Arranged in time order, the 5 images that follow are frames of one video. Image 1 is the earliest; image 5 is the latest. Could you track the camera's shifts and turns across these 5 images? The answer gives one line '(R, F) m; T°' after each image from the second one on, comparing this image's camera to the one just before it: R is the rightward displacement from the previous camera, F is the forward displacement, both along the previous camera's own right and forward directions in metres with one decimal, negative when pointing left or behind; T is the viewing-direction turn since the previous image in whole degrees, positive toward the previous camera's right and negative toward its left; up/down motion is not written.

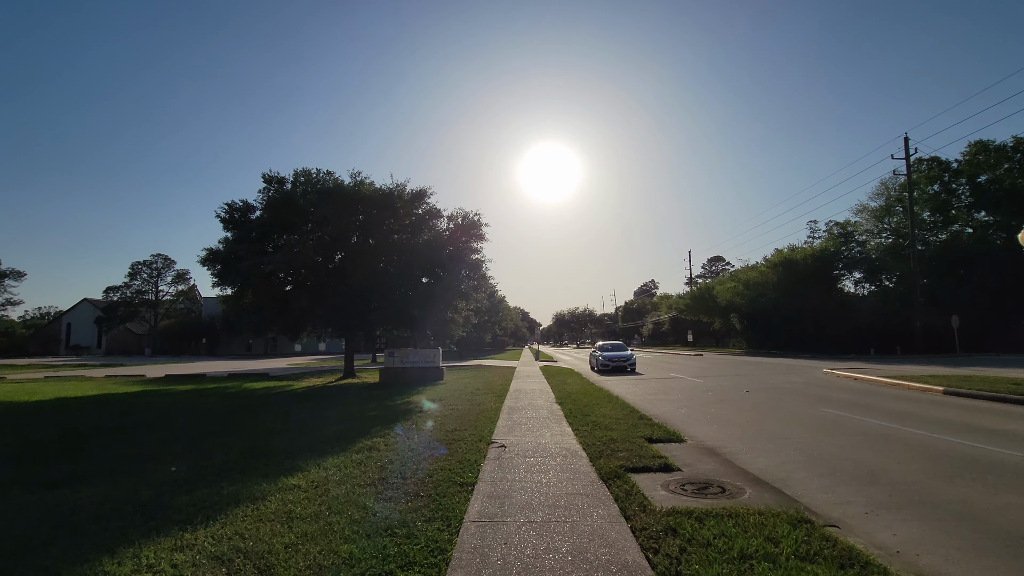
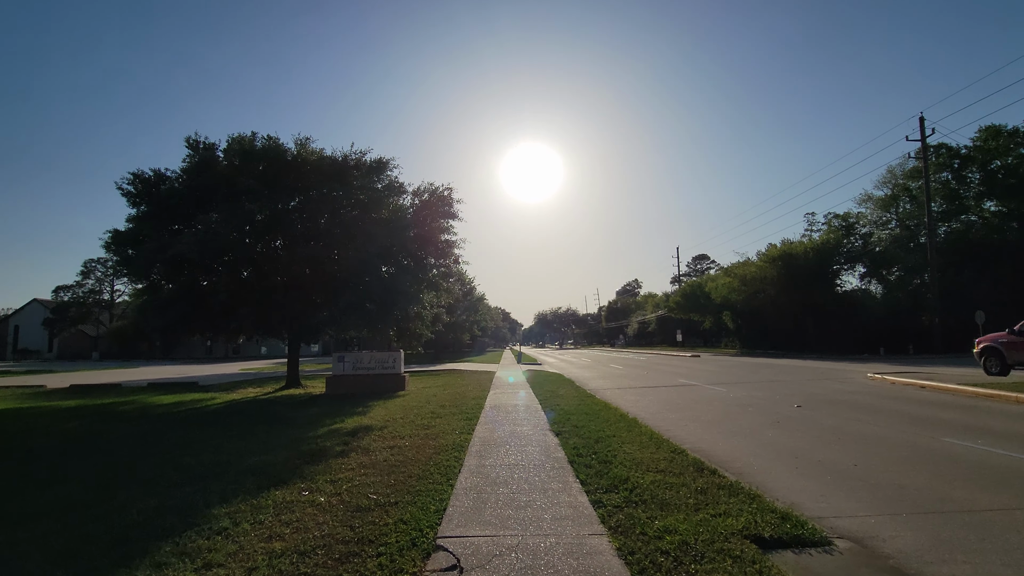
(+0.1, +4.2) m; +2°
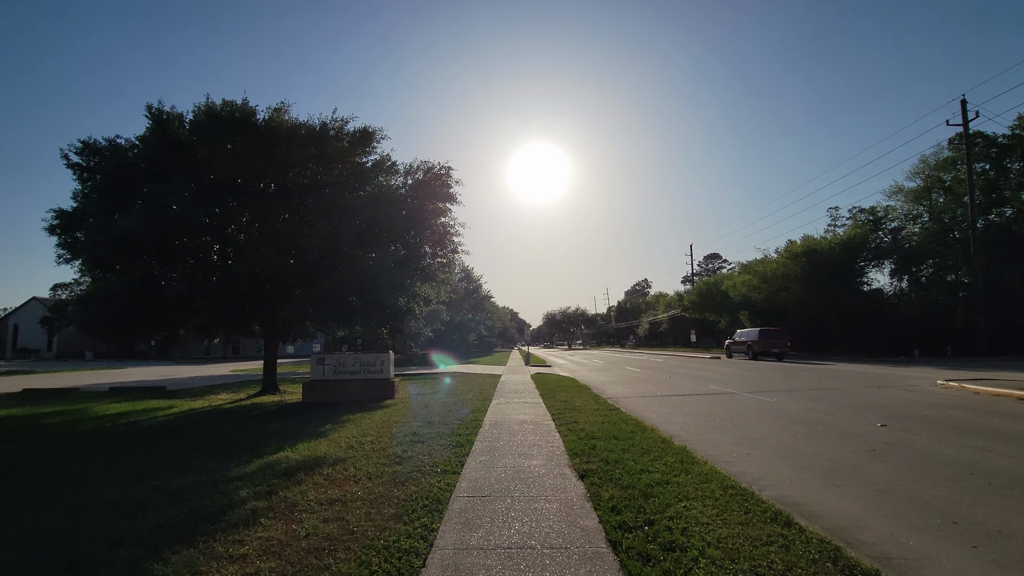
(0.0, +2.6) m; -1°
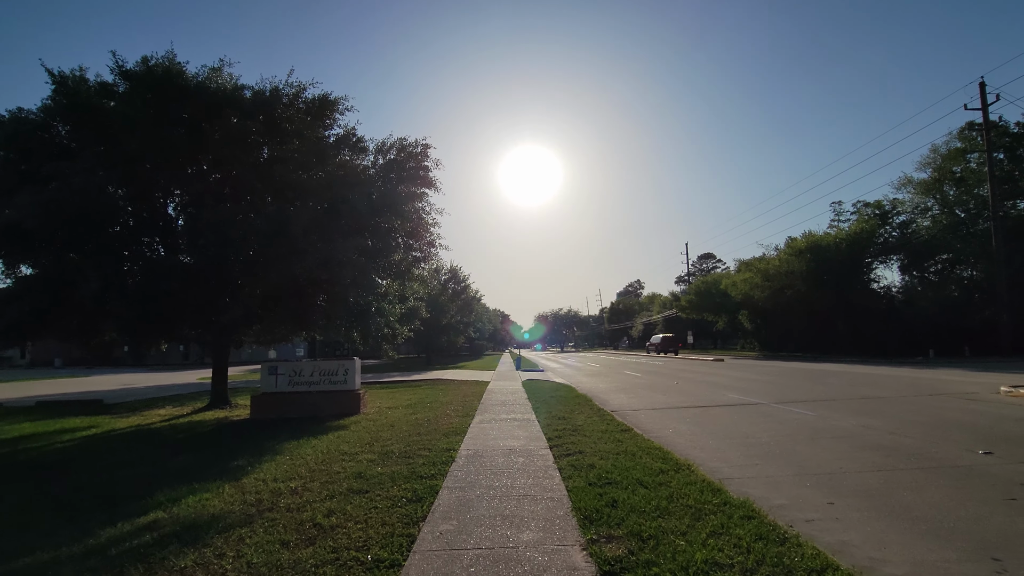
(+0.1, +2.4) m; +1°
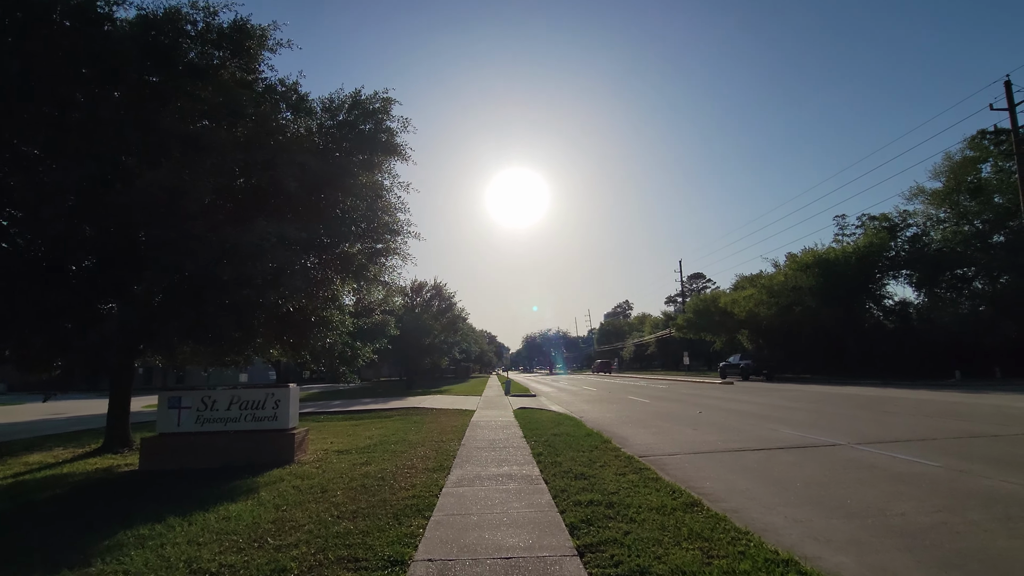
(-0.1, +3.5) m; +1°
